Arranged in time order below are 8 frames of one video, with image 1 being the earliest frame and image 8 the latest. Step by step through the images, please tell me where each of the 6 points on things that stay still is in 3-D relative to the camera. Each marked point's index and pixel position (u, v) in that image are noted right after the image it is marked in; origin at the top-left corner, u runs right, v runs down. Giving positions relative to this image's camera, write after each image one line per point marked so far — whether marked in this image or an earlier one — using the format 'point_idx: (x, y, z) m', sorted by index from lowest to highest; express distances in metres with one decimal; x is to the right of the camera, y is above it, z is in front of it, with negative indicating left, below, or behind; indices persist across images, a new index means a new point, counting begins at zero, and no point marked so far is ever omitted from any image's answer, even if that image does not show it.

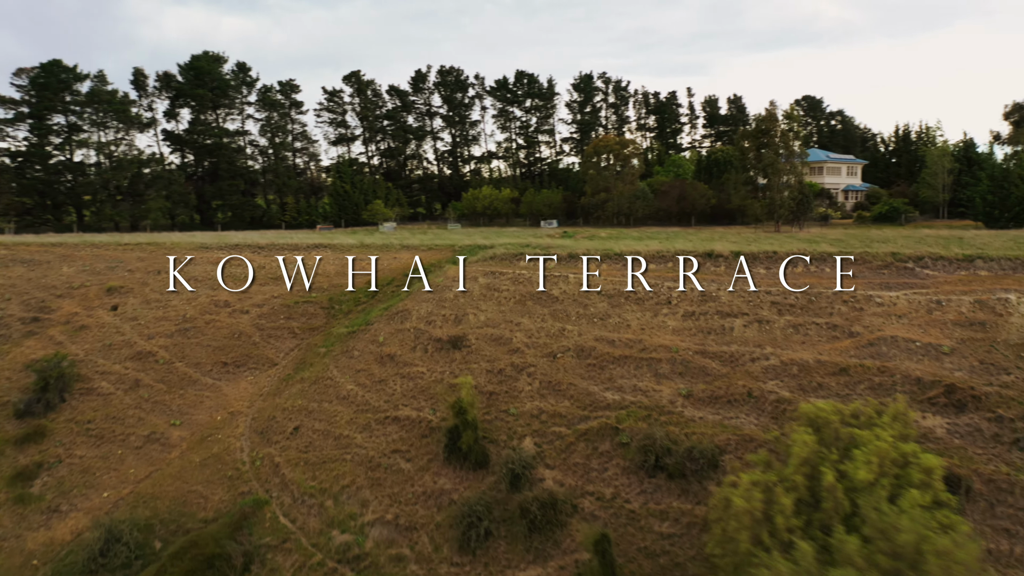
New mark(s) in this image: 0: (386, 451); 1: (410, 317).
0: (-2.3, -2.9, +14.6) m
1: (-2.2, -0.6, +17.8) m
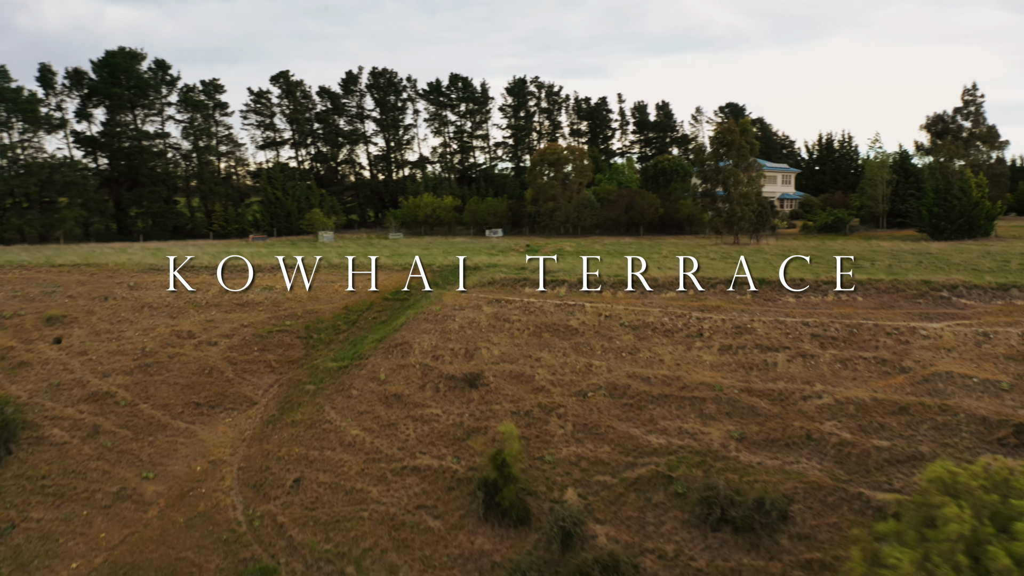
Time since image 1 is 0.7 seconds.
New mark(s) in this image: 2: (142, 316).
0: (-1.7, -3.5, +13.2) m
1: (-2.0, -1.2, +16.3) m
2: (-8.9, -0.7, +19.7) m
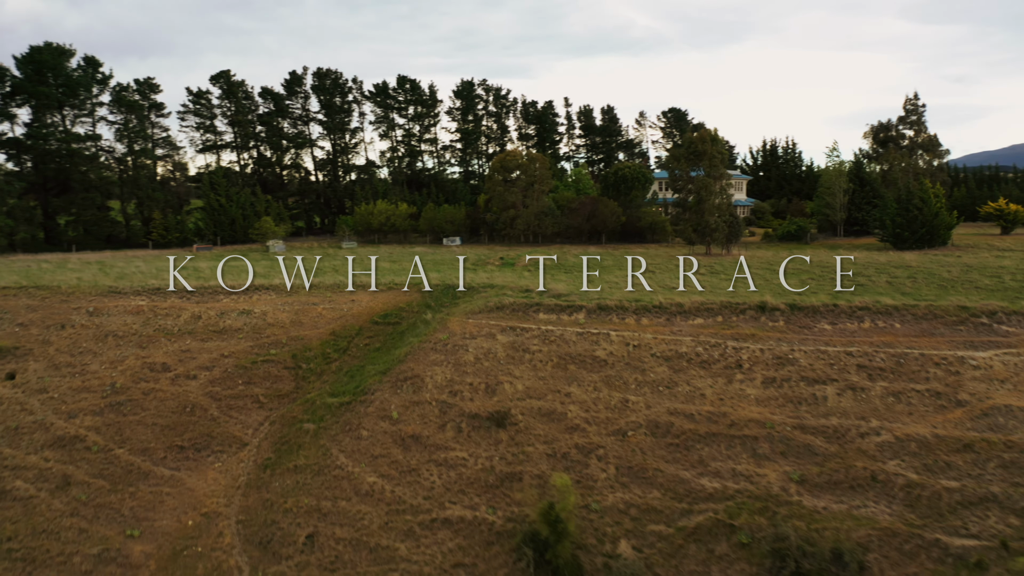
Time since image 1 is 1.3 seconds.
0: (-1.0, -4.0, +12.0) m
1: (-1.6, -1.8, +15.1) m
2: (-8.7, -1.3, +17.8) m
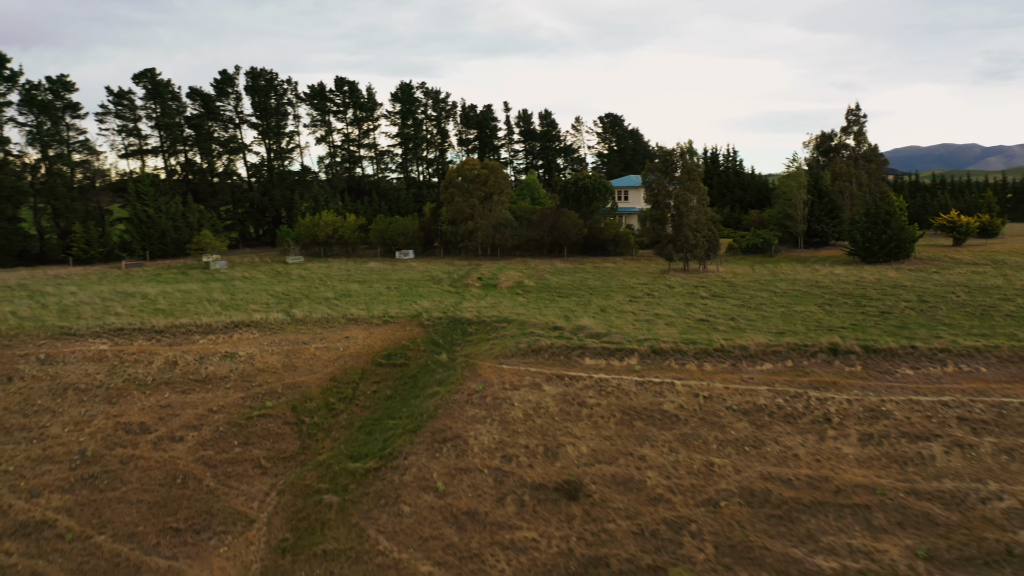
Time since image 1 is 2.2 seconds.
0: (+0.3, -4.8, +10.1) m
1: (-0.7, -2.5, +13.1) m
2: (-8.1, -2.1, +15.0) m
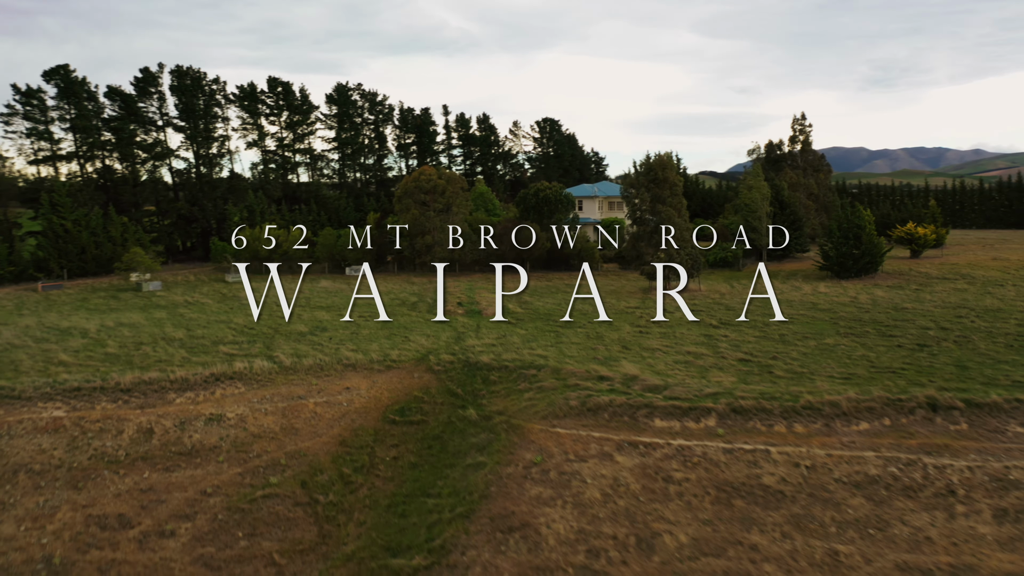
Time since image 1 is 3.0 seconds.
0: (+1.8, -5.6, +8.0) m
1: (+0.4, -3.3, +10.9) m
2: (-7.2, -3.0, +12.0) m
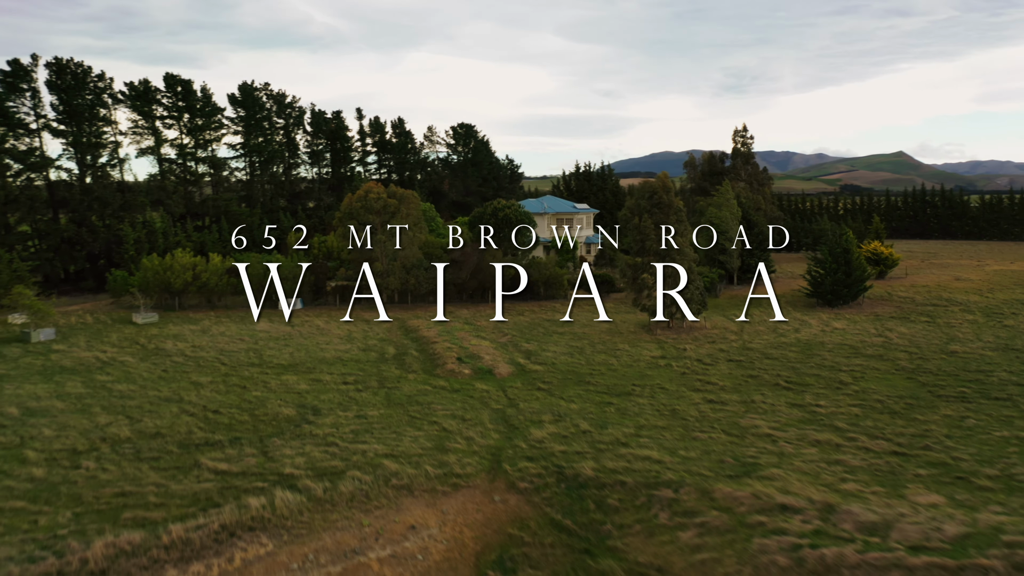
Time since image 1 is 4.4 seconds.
0: (+4.7, -6.8, +4.3) m
1: (+3.0, -4.6, +7.0) m
2: (-4.7, -4.4, +6.9) m
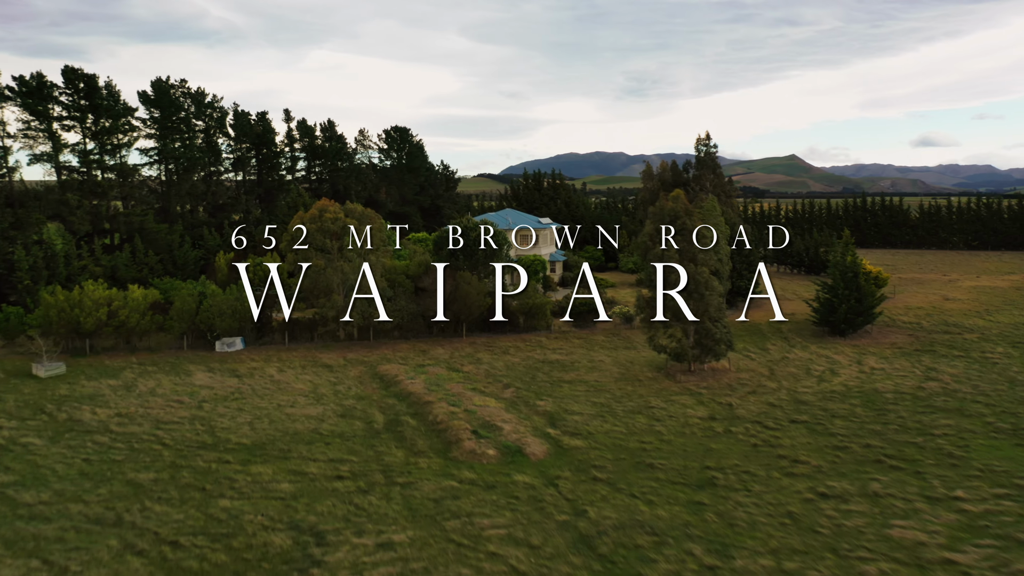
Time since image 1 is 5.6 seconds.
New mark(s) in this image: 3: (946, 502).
0: (+7.2, -7.9, +0.8) m
1: (+5.1, -5.7, +3.2) m
2: (-2.5, -5.5, +2.3) m
3: (+6.9, -3.4, +13.3) m
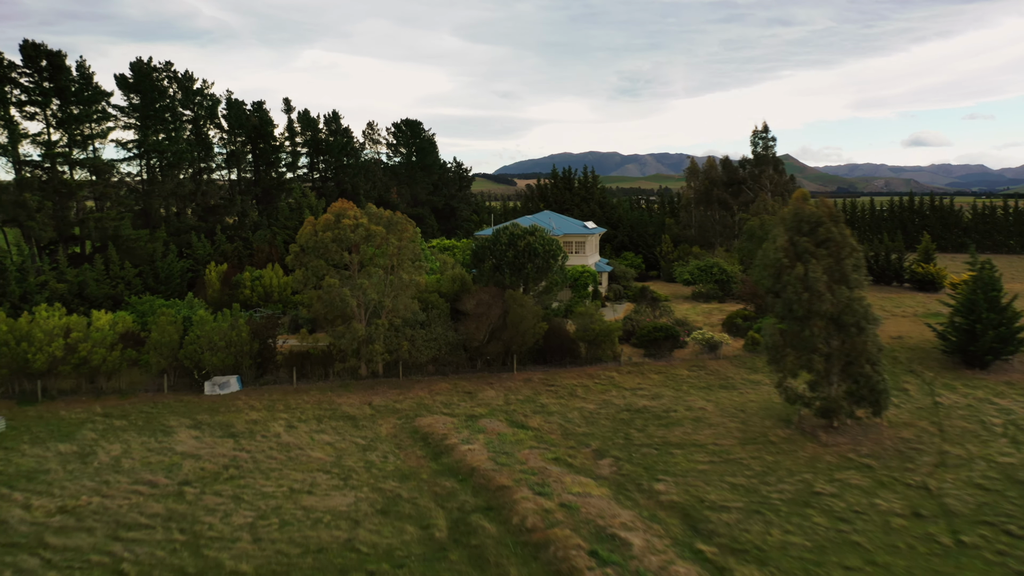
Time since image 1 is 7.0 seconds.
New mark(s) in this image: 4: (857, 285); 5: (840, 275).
0: (+9.2, -8.5, -4.7) m
1: (+7.1, -6.3, -2.4) m
2: (-0.5, -6.1, -3.4) m
3: (+8.8, -4.0, +7.7) m
4: (+6.8, +0.2, +17.3) m
5: (+6.6, +0.4, +17.0) m
